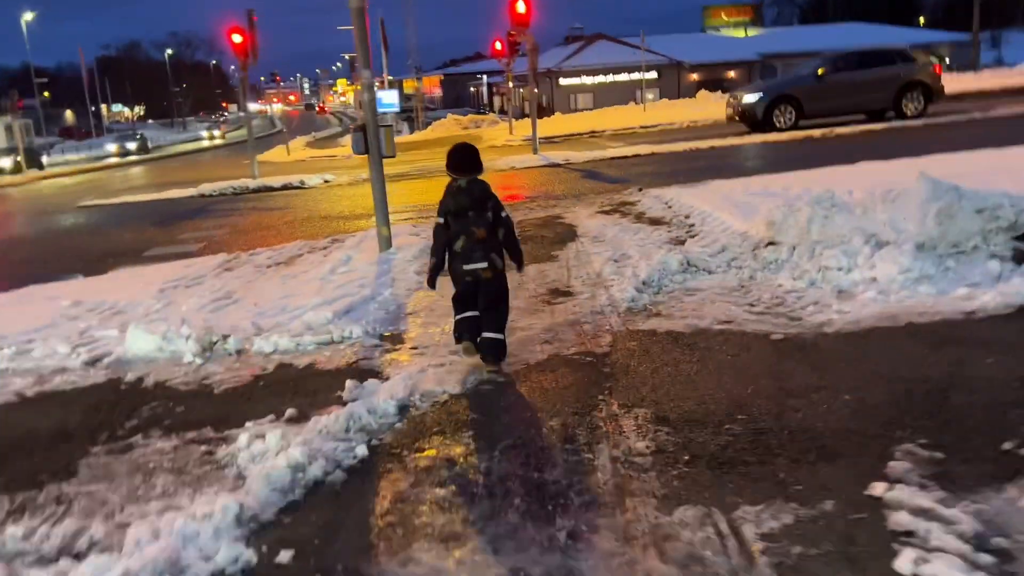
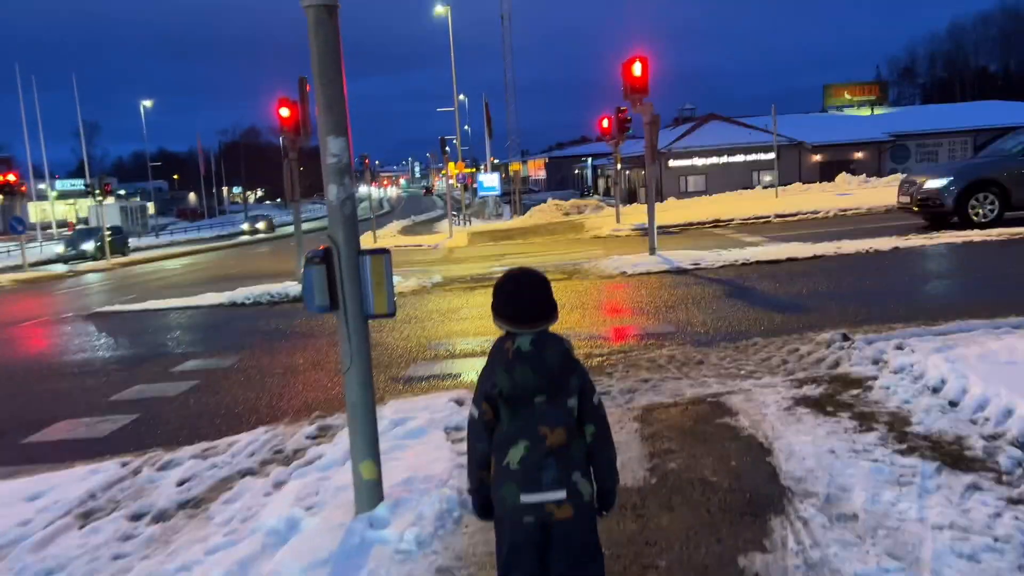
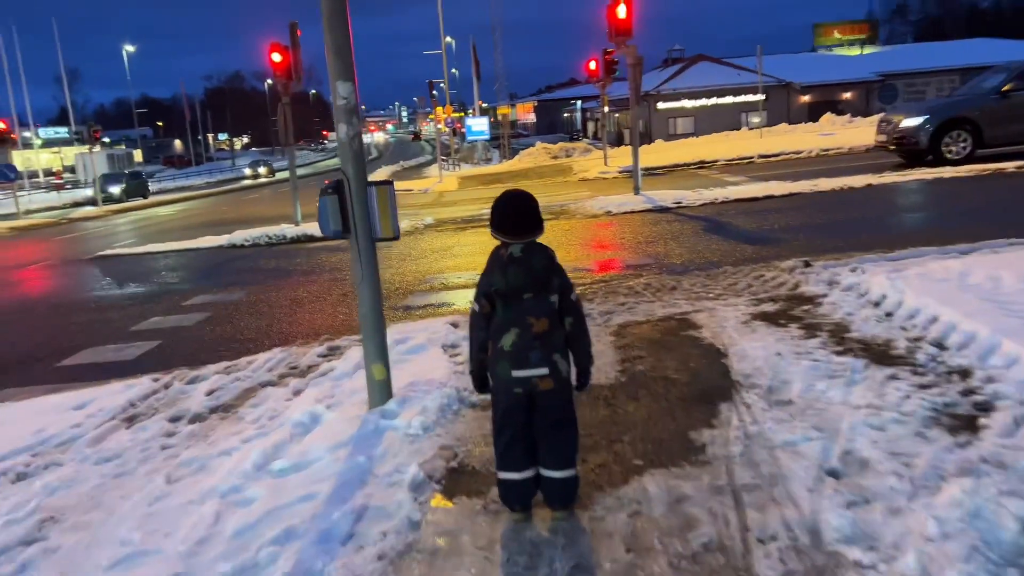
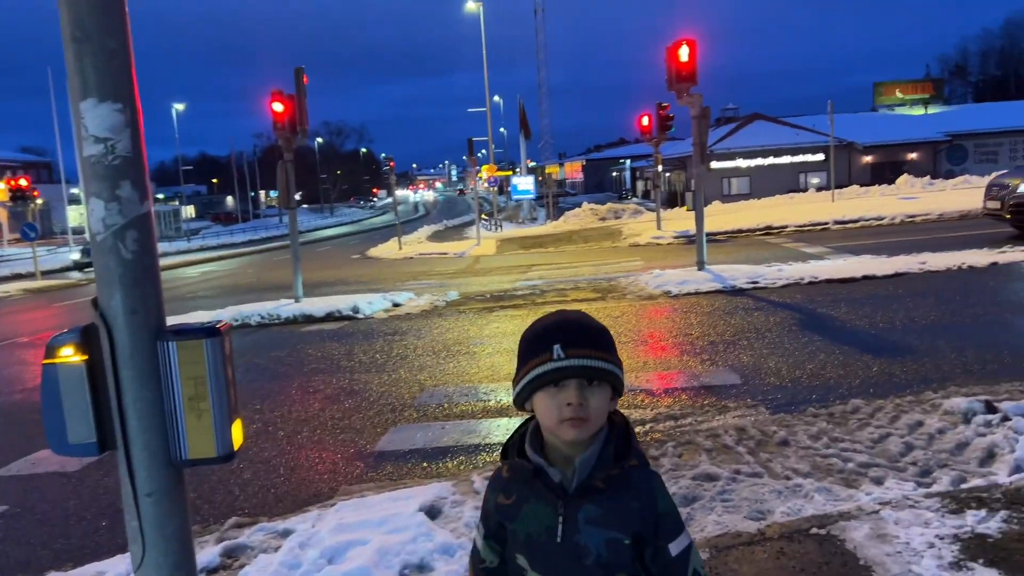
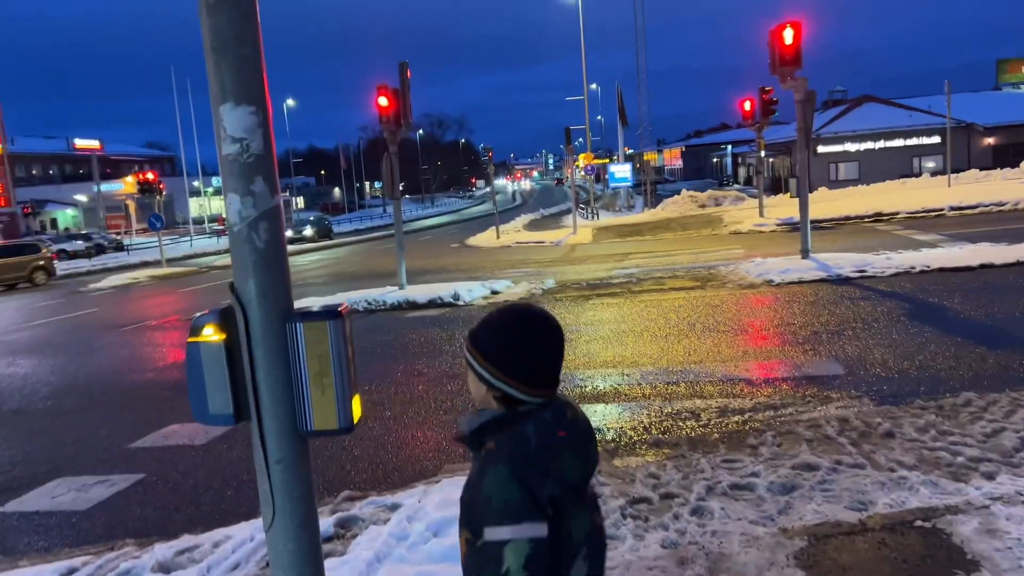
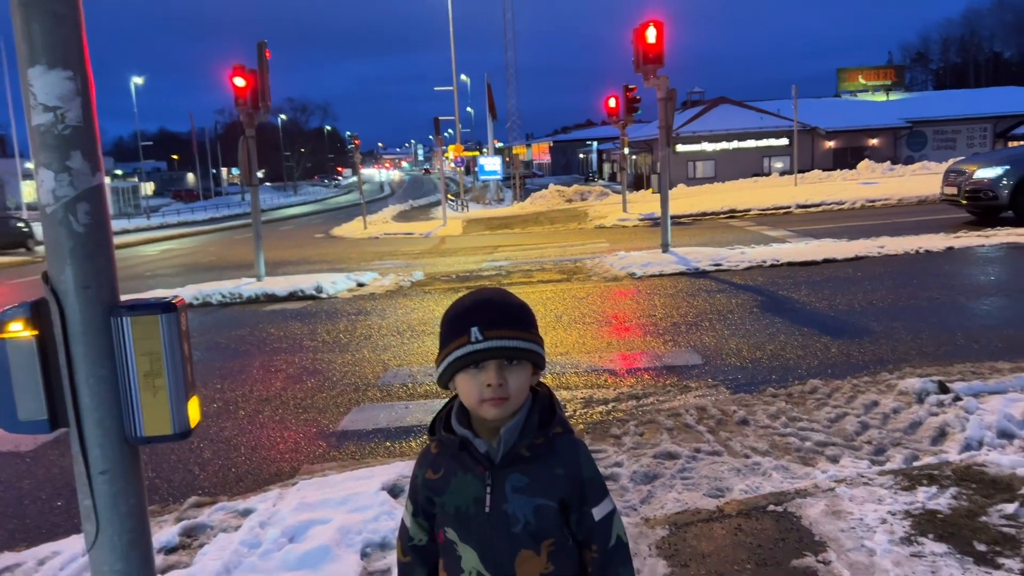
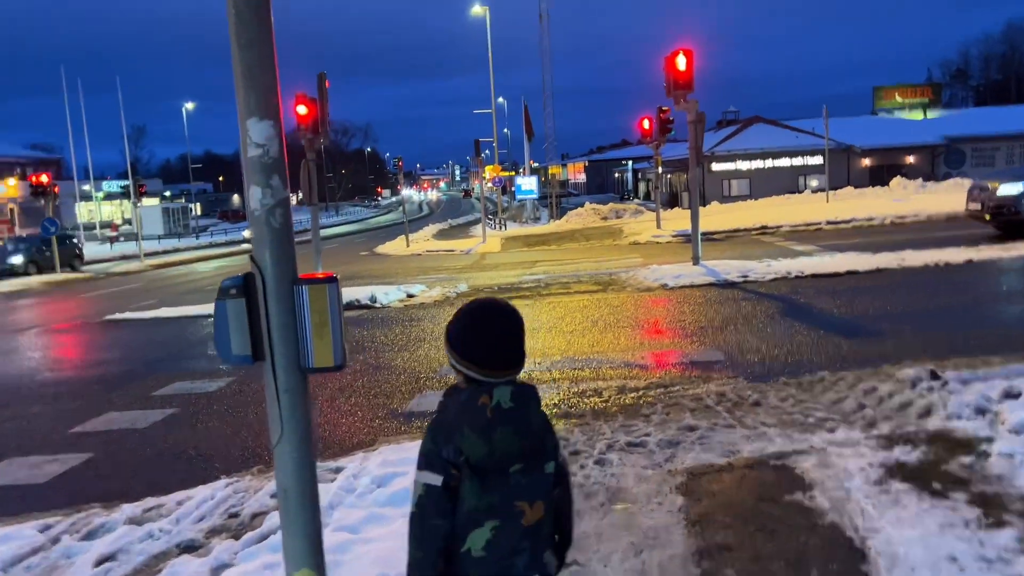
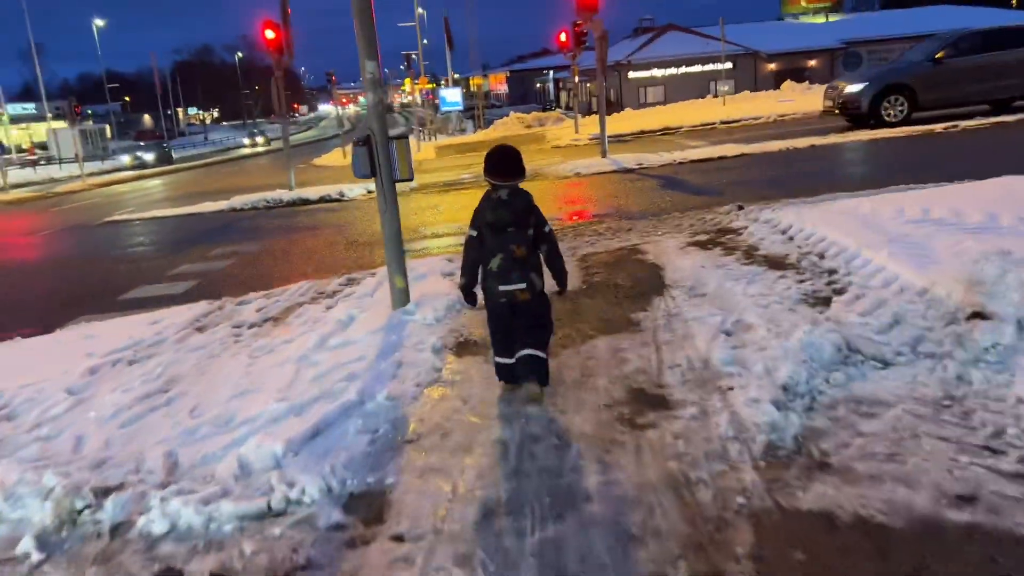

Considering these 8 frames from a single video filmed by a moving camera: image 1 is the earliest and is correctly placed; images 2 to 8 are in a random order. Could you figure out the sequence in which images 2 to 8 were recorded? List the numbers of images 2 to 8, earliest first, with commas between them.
8, 3, 2, 7, 5, 4, 6
